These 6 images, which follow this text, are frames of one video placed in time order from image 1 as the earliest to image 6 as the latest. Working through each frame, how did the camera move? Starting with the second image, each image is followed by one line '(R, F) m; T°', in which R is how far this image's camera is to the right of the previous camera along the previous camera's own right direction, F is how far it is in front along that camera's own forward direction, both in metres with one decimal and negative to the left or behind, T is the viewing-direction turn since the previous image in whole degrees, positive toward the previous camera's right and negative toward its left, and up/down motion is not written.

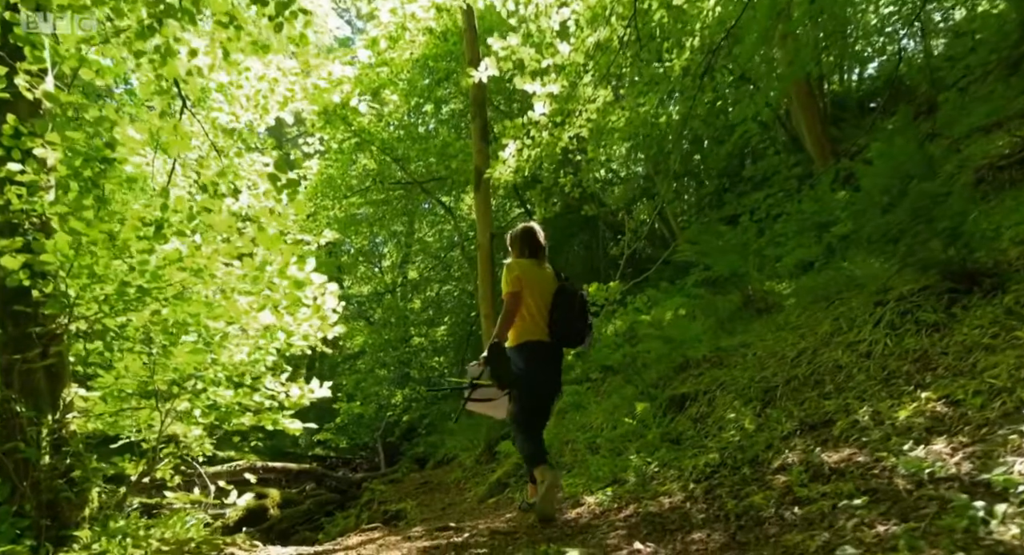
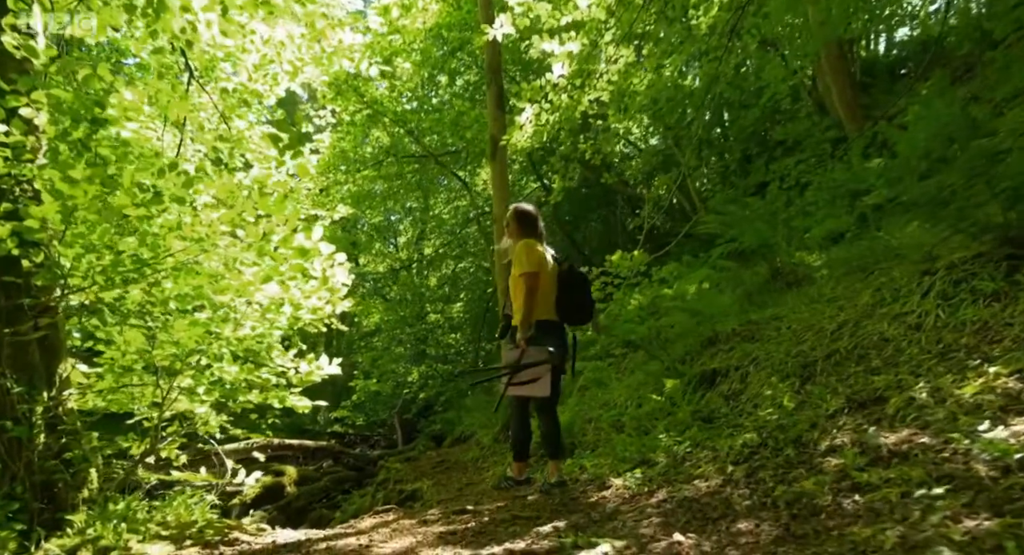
(0.0, +0.4) m; -1°
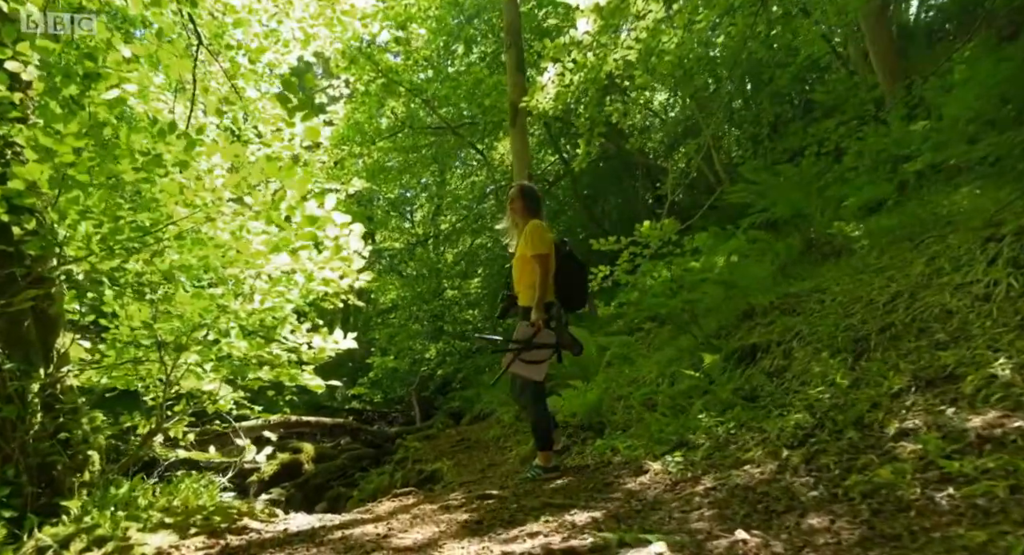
(-0.1, +0.4) m; -1°
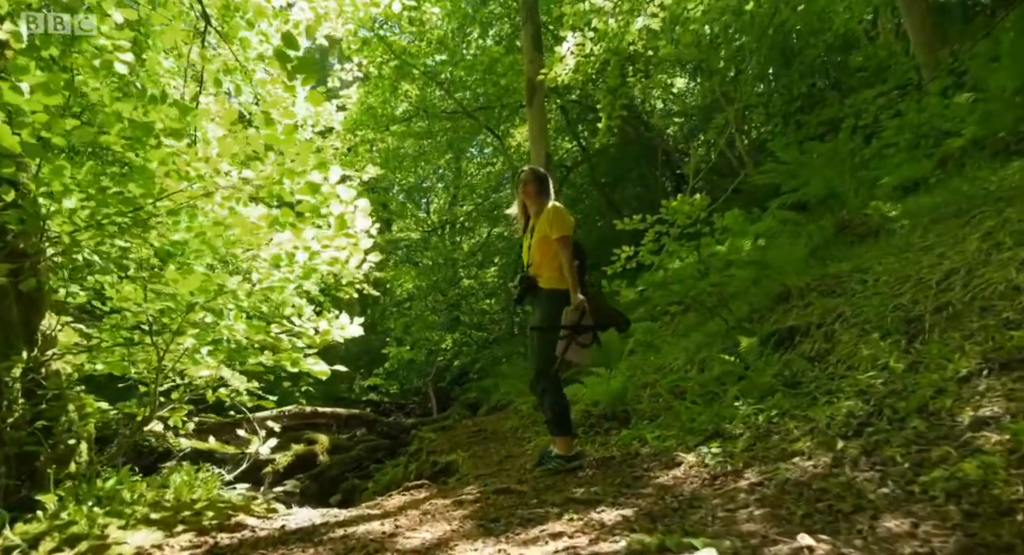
(0.0, +0.4) m; -1°
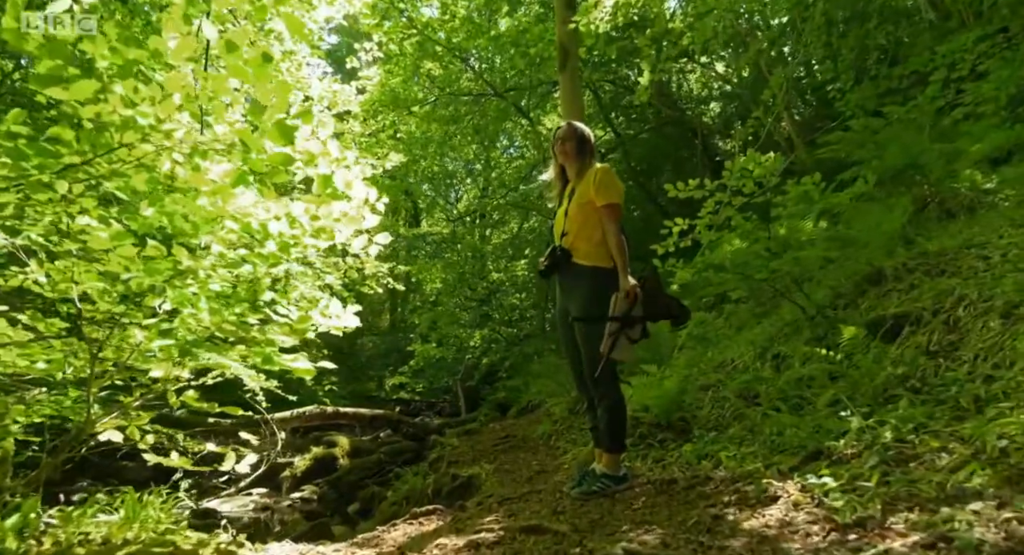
(0.0, +1.1) m; -3°
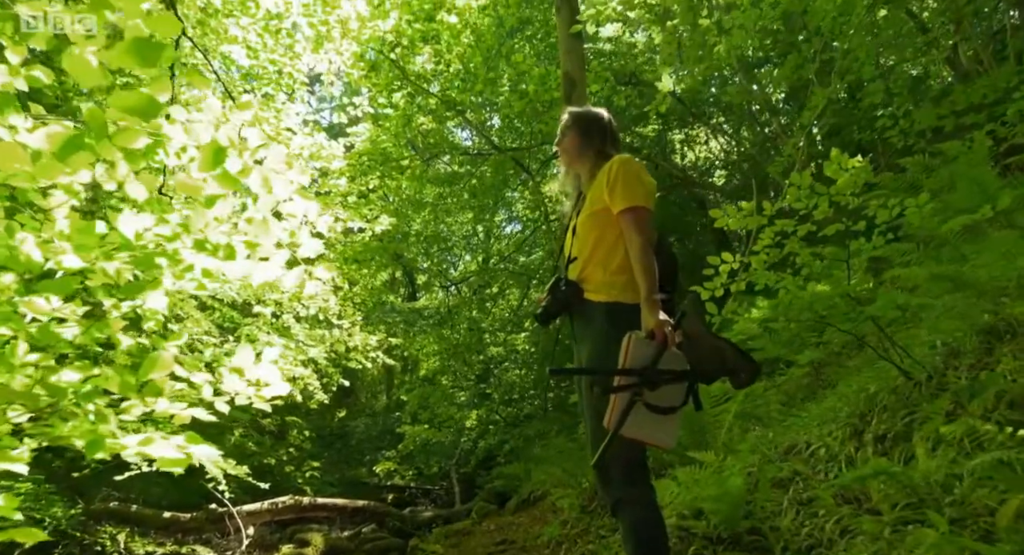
(0.0, +1.4) m; 0°
